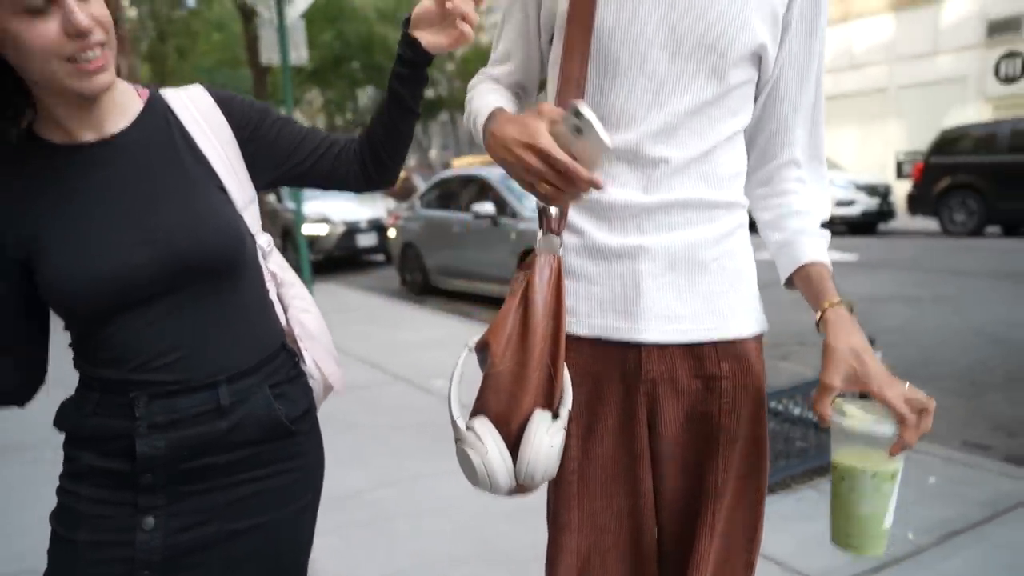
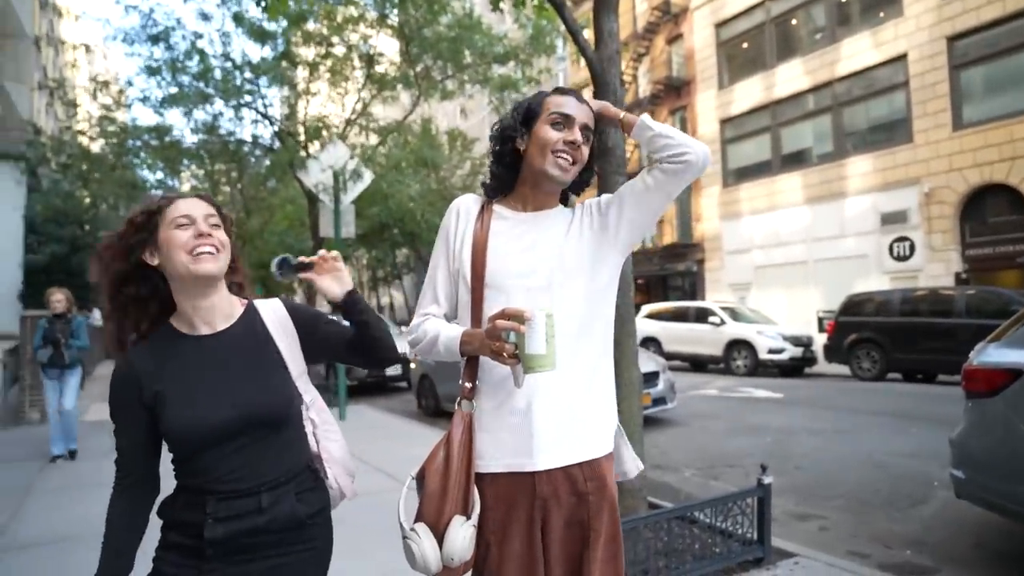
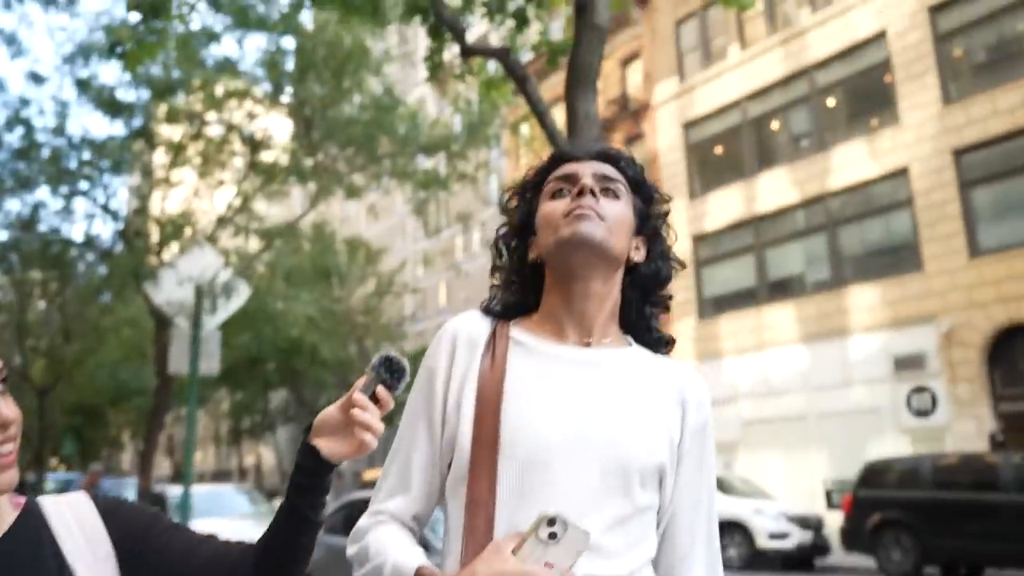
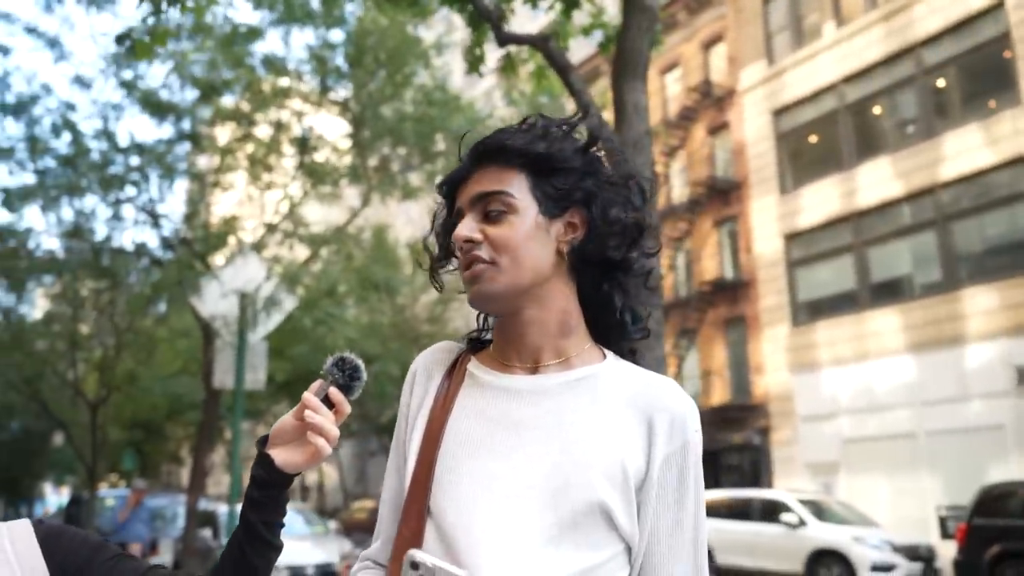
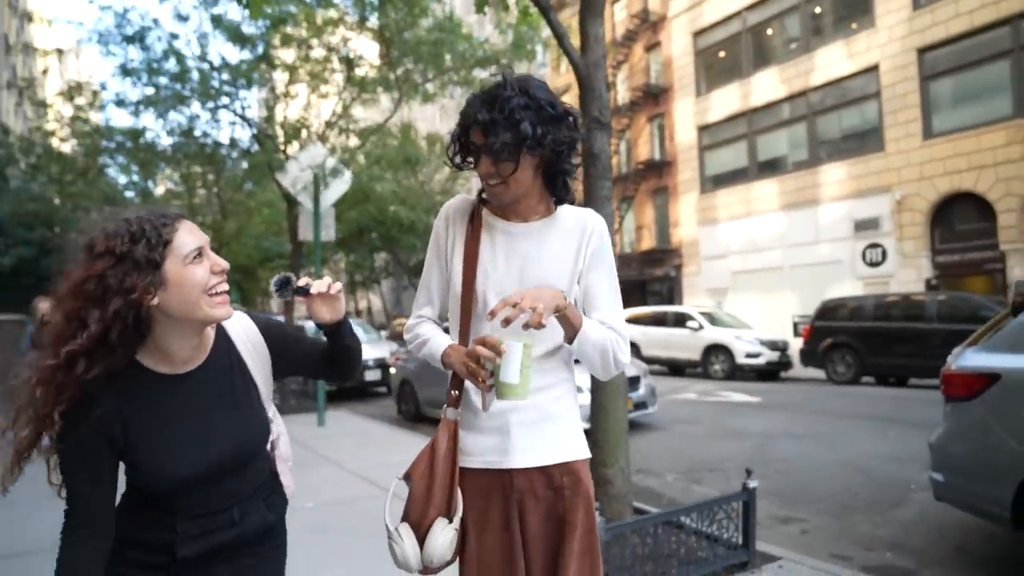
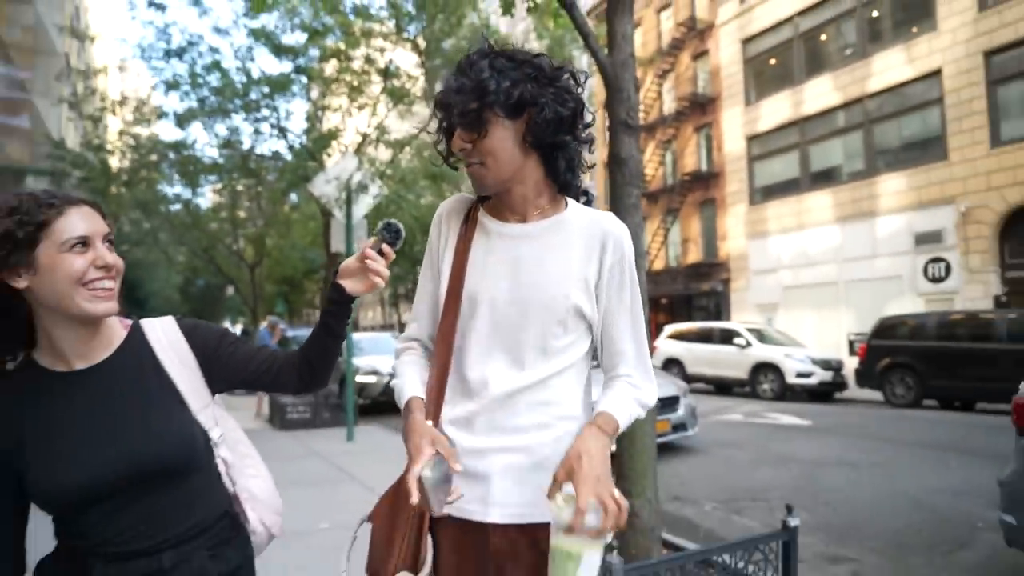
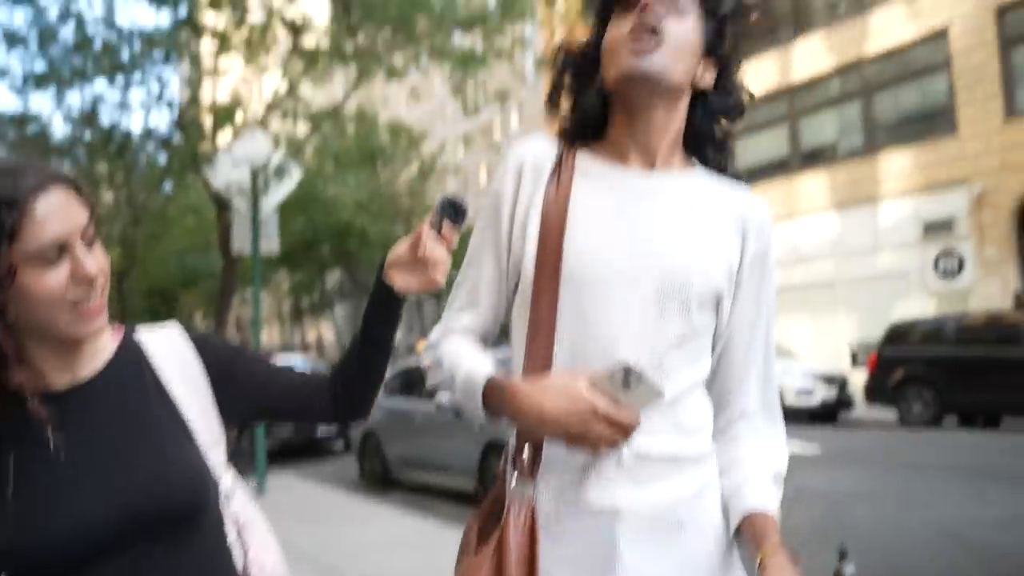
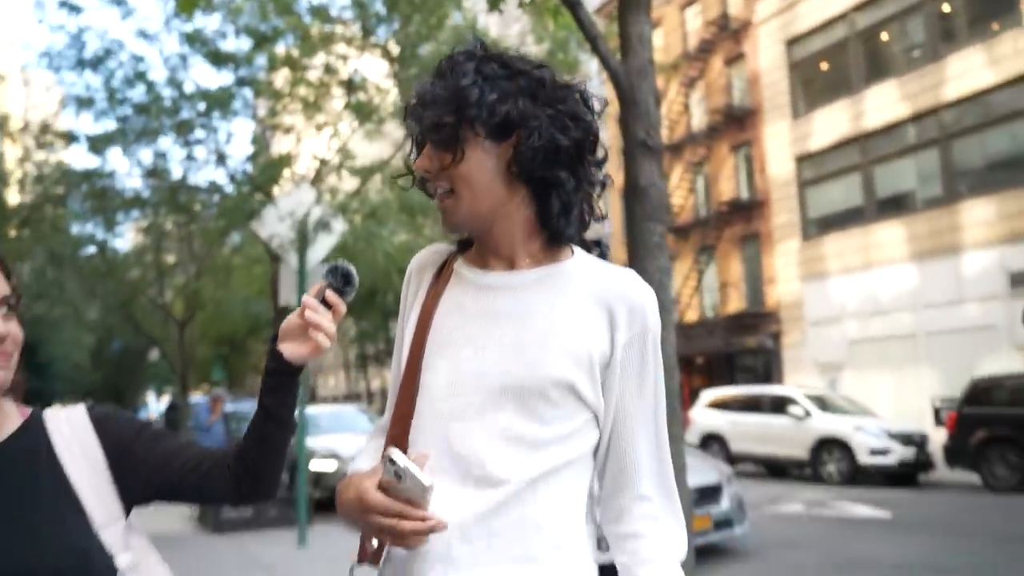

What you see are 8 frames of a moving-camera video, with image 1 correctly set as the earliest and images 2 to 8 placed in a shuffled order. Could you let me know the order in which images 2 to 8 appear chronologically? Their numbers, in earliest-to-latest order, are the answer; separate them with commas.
7, 3, 4, 8, 6, 5, 2
